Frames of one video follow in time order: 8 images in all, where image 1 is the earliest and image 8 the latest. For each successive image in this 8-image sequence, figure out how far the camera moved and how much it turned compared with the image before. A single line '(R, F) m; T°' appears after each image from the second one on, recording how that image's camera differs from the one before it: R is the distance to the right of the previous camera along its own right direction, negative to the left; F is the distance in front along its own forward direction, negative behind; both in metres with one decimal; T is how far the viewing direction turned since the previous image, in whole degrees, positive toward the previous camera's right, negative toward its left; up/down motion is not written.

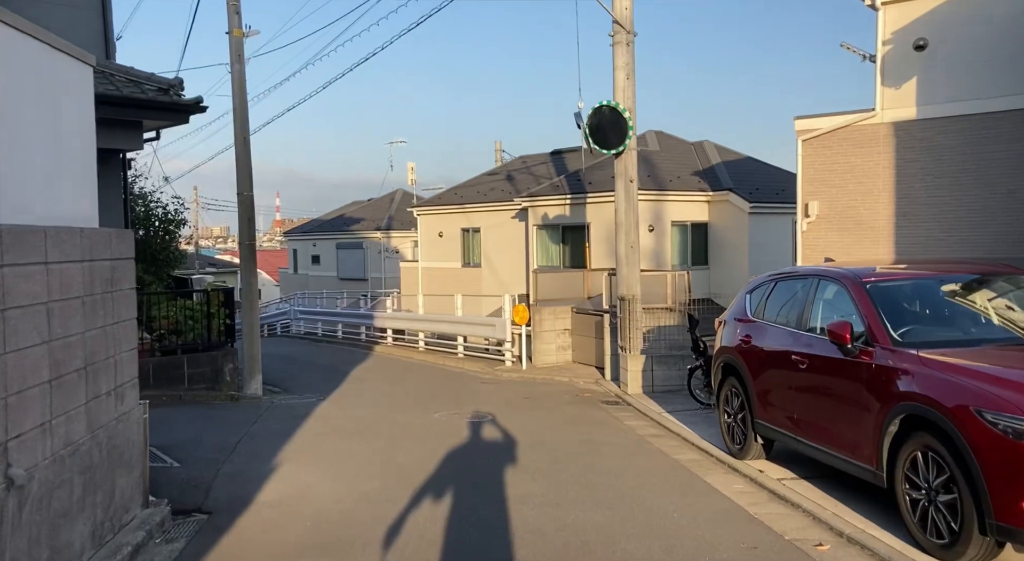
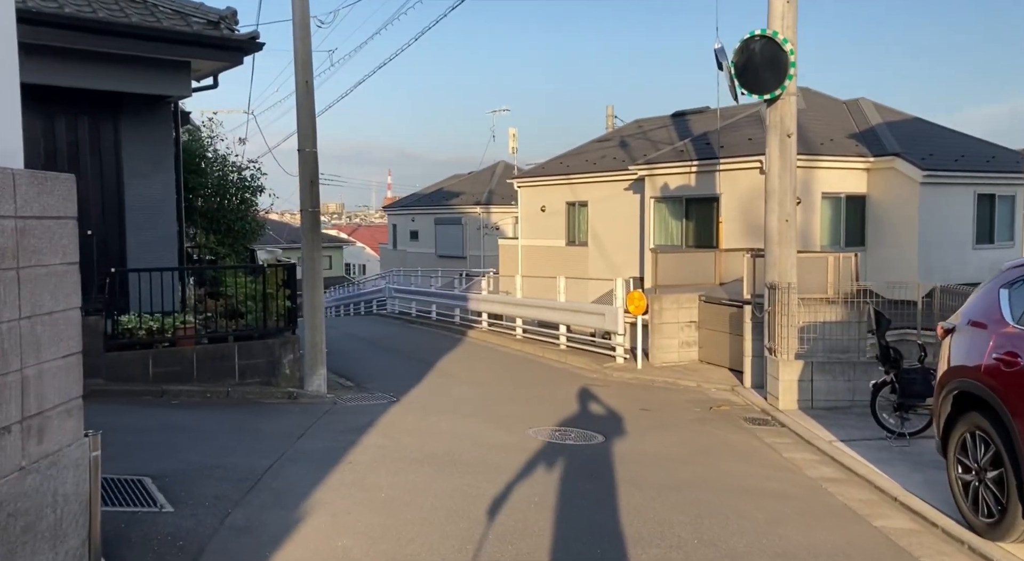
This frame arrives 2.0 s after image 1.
(-0.2, +2.3) m; -7°
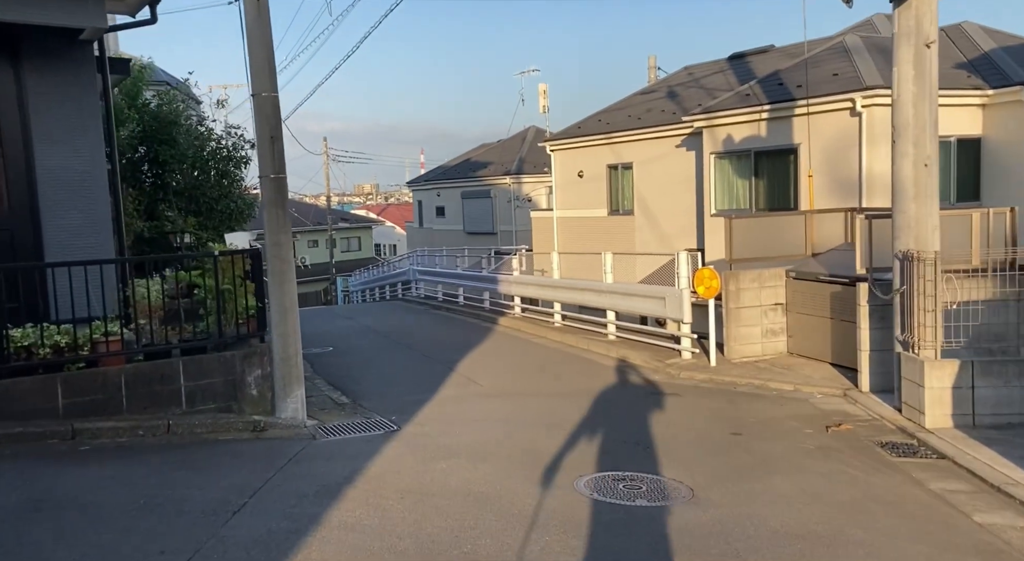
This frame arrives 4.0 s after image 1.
(0.0, +2.5) m; -2°
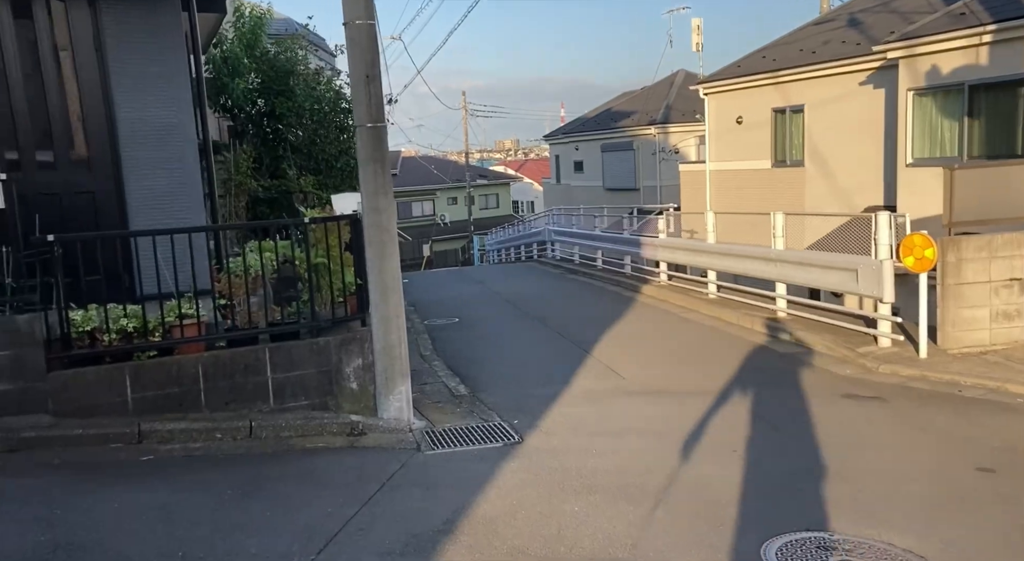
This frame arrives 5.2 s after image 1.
(-0.1, +1.5) m; -9°
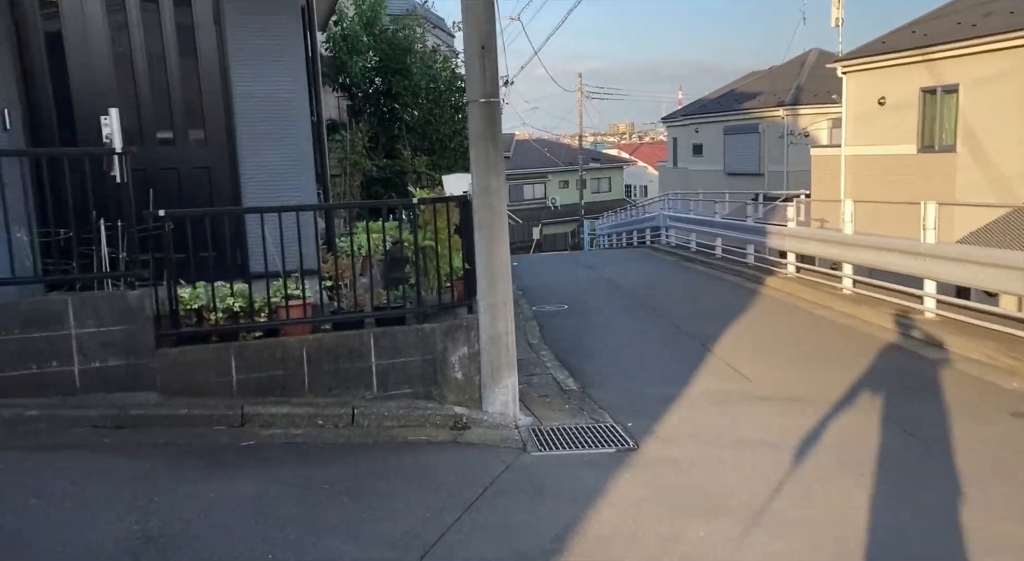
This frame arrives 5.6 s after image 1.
(-0.1, +0.4) m; -7°
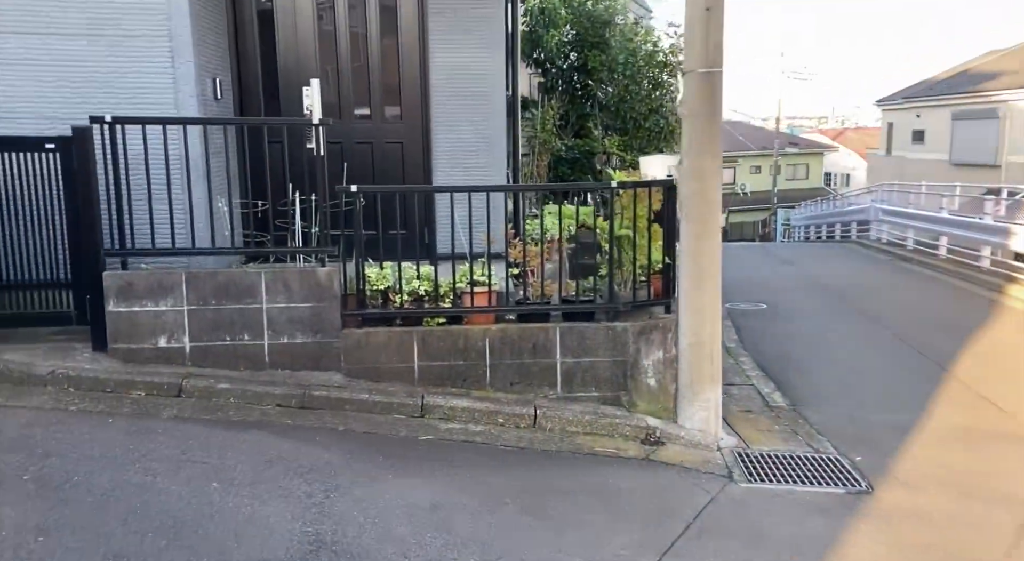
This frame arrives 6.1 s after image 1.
(-0.2, +0.6) m; -12°
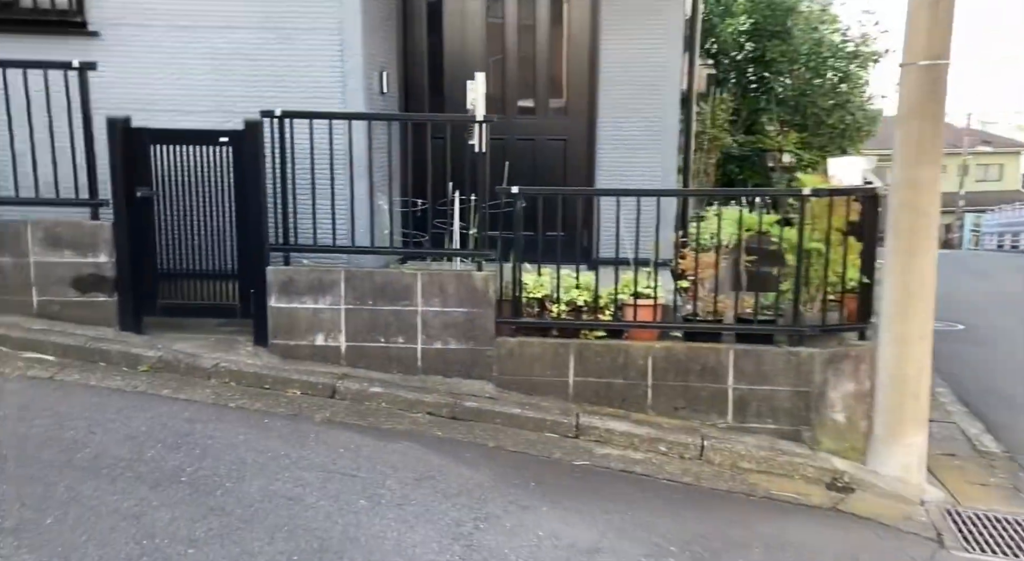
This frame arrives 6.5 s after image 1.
(-0.1, +0.4) m; -10°
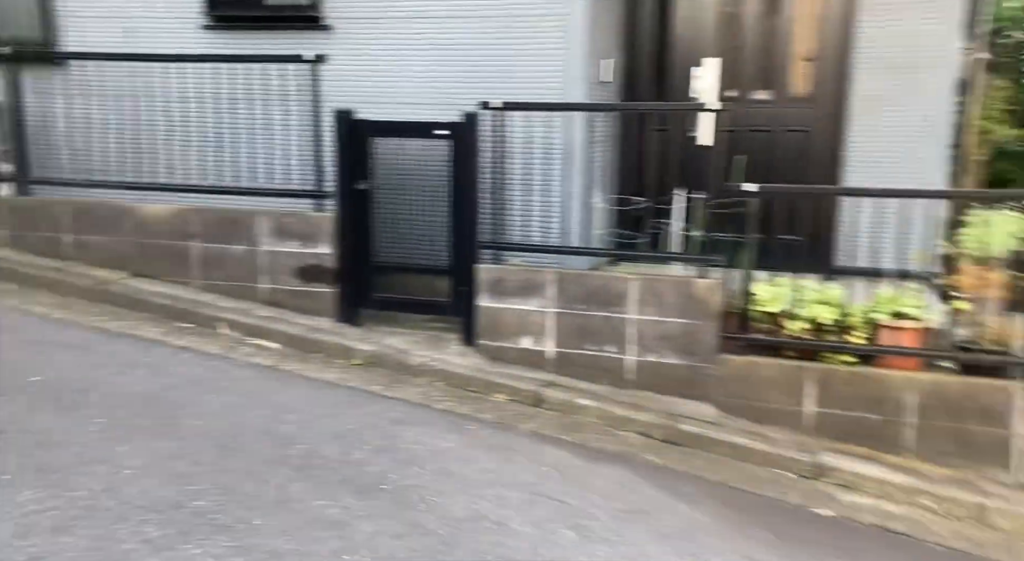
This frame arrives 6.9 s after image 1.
(-0.1, +0.5) m; -14°
